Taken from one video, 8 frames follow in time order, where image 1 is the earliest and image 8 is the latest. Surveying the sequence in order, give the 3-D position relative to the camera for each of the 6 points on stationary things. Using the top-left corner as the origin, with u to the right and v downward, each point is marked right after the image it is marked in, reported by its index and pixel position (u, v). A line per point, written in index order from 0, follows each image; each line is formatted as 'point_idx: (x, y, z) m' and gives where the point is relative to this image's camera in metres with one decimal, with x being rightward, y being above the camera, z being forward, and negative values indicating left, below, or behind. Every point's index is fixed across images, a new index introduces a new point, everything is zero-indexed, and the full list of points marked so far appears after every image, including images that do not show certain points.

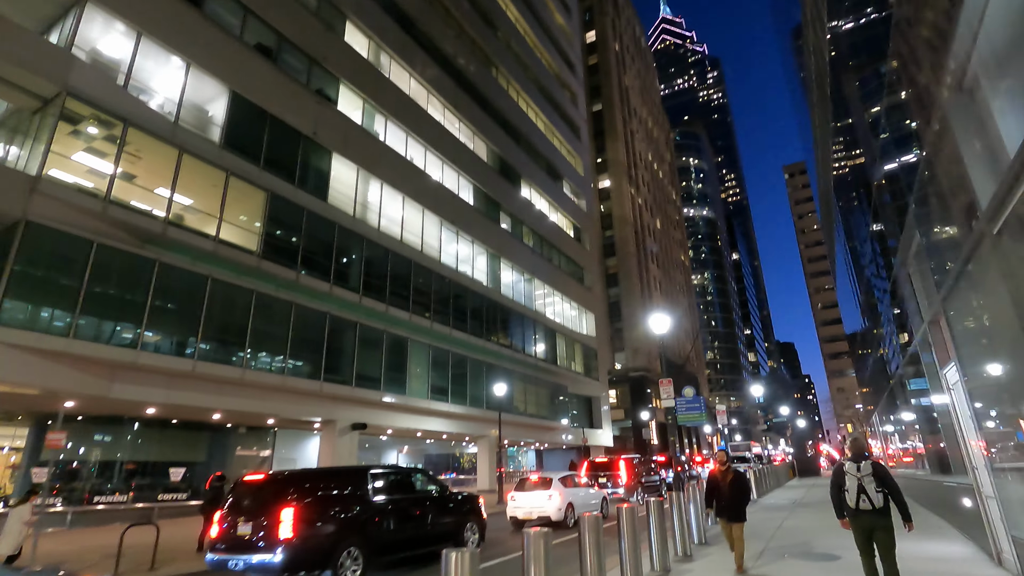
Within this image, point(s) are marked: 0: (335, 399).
0: (-5.7, -3.6, +17.4) m
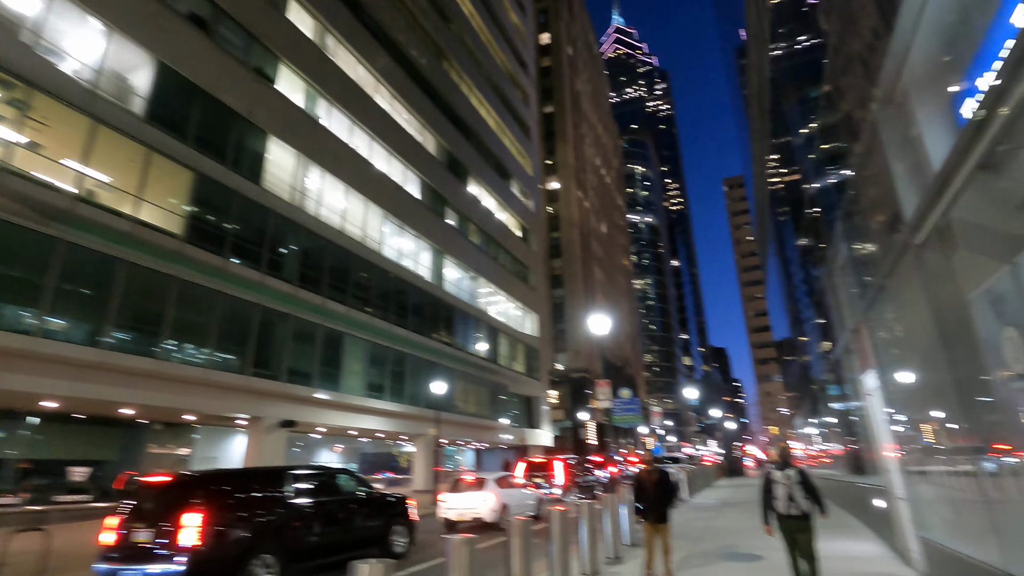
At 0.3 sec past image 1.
0: (-7.7, -3.3, +16.5) m
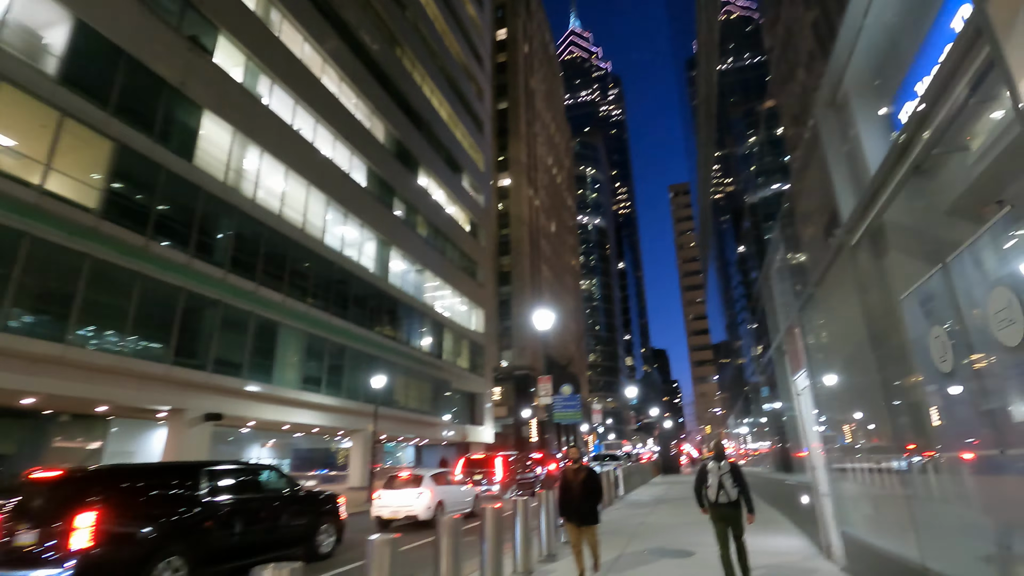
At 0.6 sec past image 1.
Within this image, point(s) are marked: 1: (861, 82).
0: (-9.4, -2.8, +15.5) m
1: (+3.3, +2.0, +5.1) m
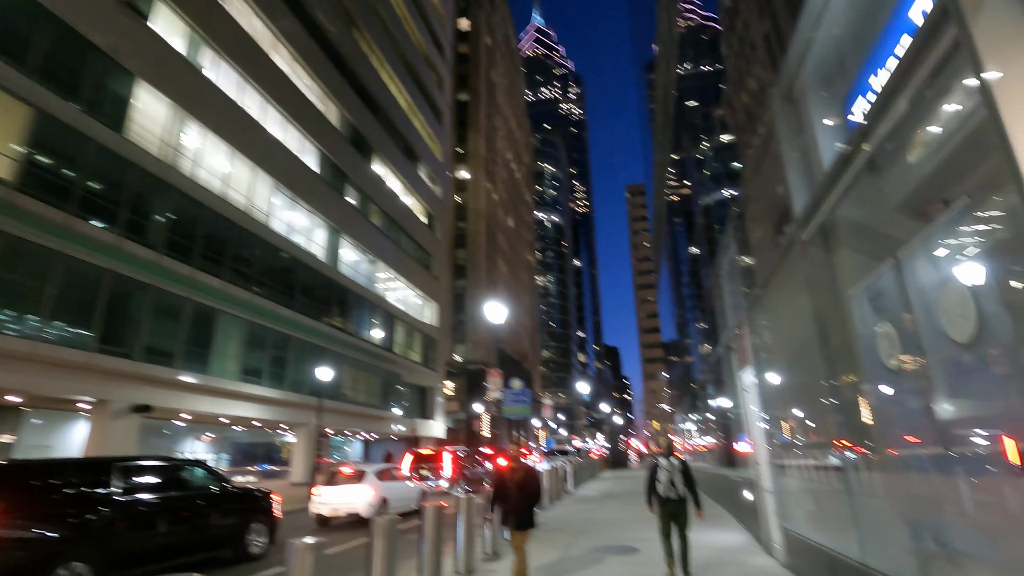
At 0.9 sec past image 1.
0: (-10.7, -2.4, +14.5) m
1: (+2.9, +2.0, +5.1) m
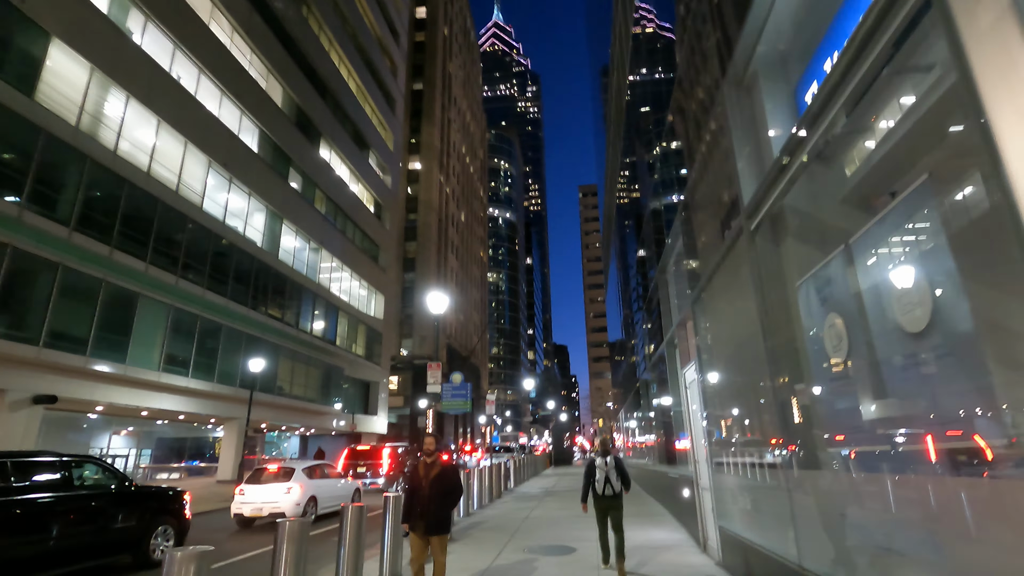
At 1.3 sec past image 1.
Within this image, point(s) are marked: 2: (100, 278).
0: (-12.2, -1.8, +13.1) m
1: (+2.4, +2.0, +4.9) m
2: (-11.6, +0.3, +15.2) m
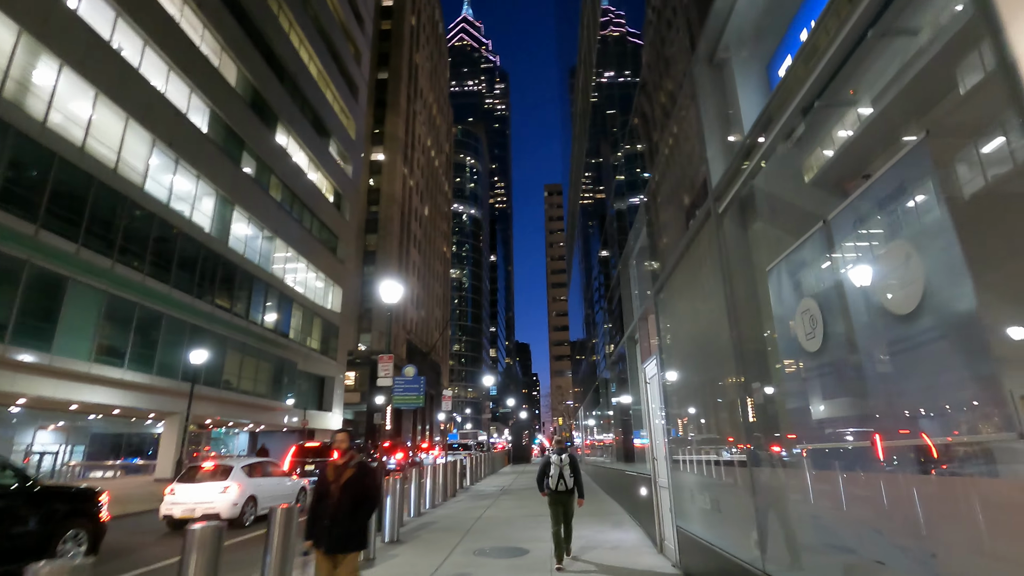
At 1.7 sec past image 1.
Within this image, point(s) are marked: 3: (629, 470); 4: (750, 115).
0: (-13.1, -1.4, +11.9) m
1: (+2.0, +2.1, +4.7) m
2: (-12.7, +0.7, +14.0) m
3: (+2.5, -3.9, +11.4) m
4: (+1.9, +1.4, +4.3) m
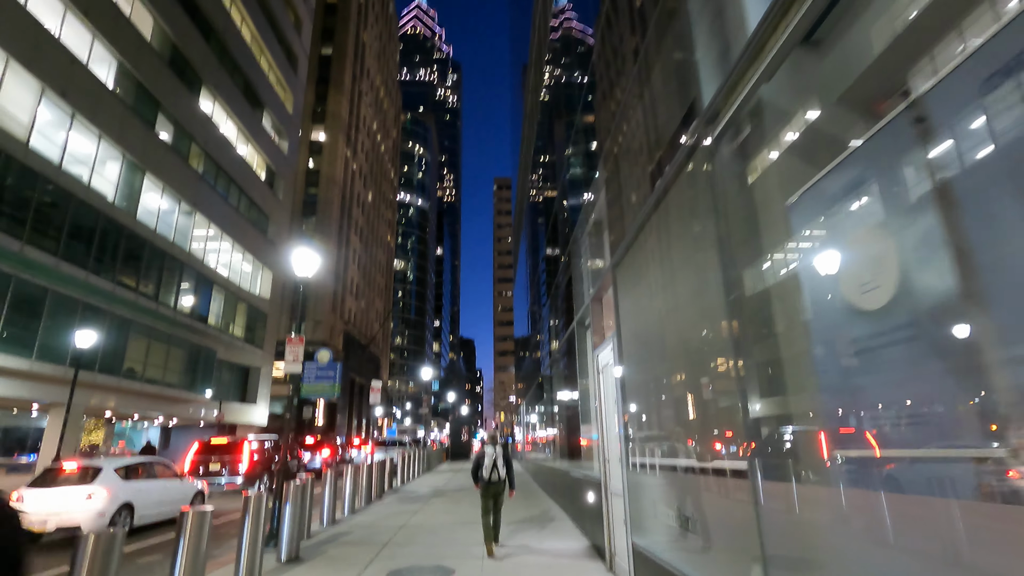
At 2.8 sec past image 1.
0: (-14.3, -0.5, +9.4) m
1: (+1.6, +2.4, +3.8) m
2: (-14.0, +1.5, +11.5) m
3: (+1.2, -3.5, +10.5) m
4: (+1.5, +1.6, +3.4) m
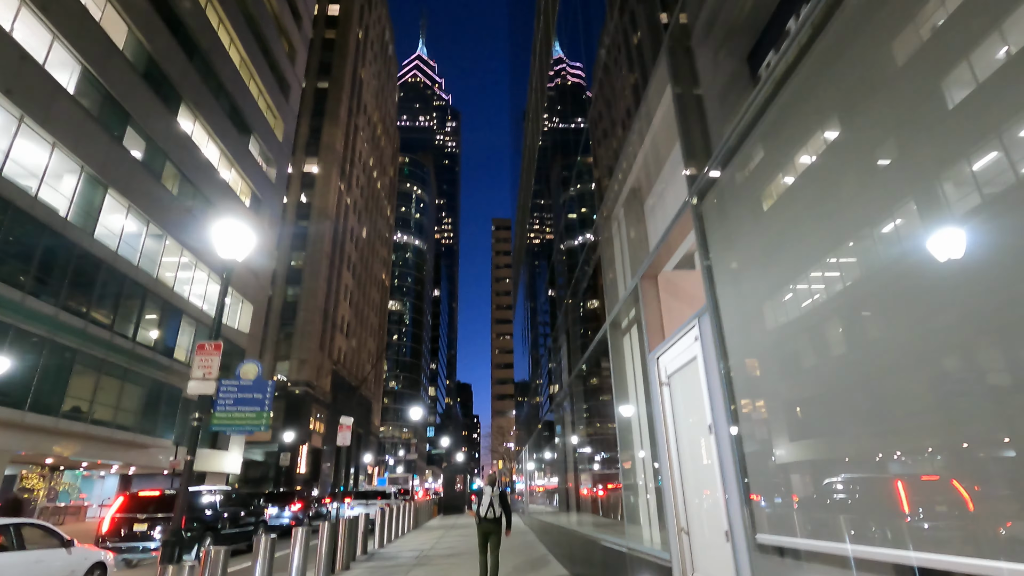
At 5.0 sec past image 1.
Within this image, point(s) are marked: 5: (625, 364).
0: (-14.2, -0.6, +7.1) m
1: (+1.6, +2.8, +1.8) m
2: (-13.9, +1.3, +9.4) m
3: (+1.3, -3.6, +8.1) m
4: (+1.6, +2.1, +1.4) m
5: (+1.4, -1.4, +7.6) m
